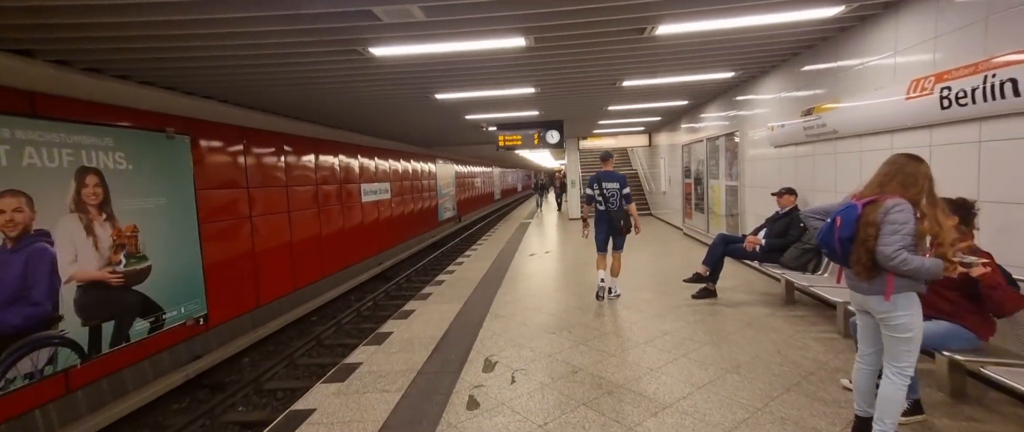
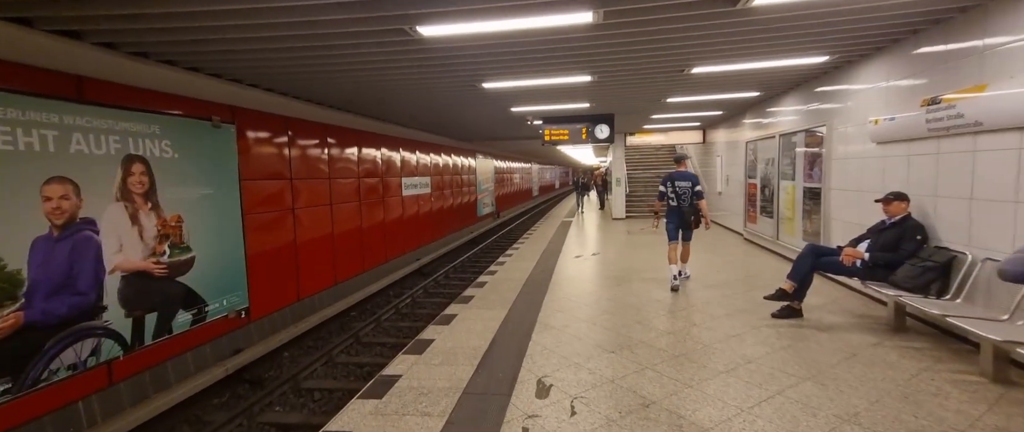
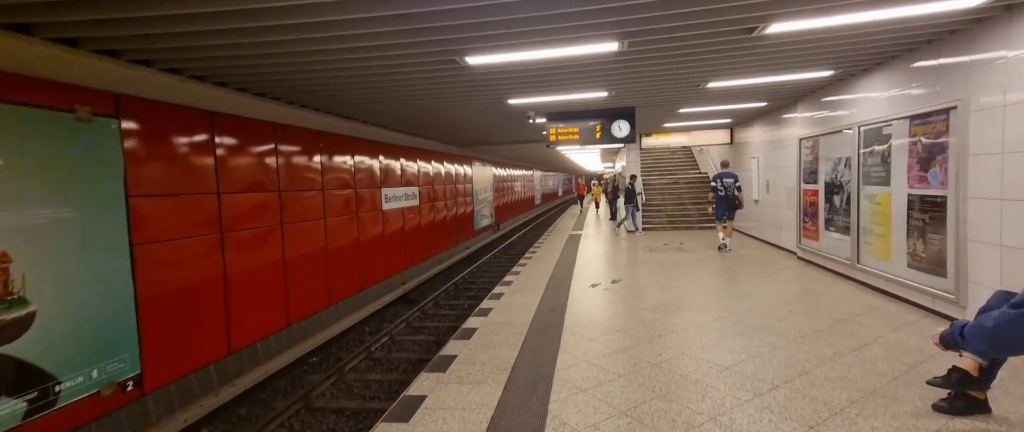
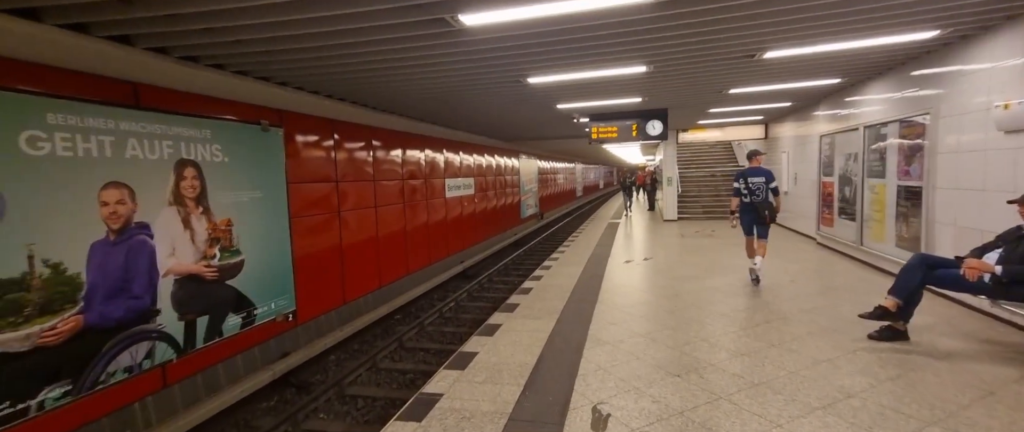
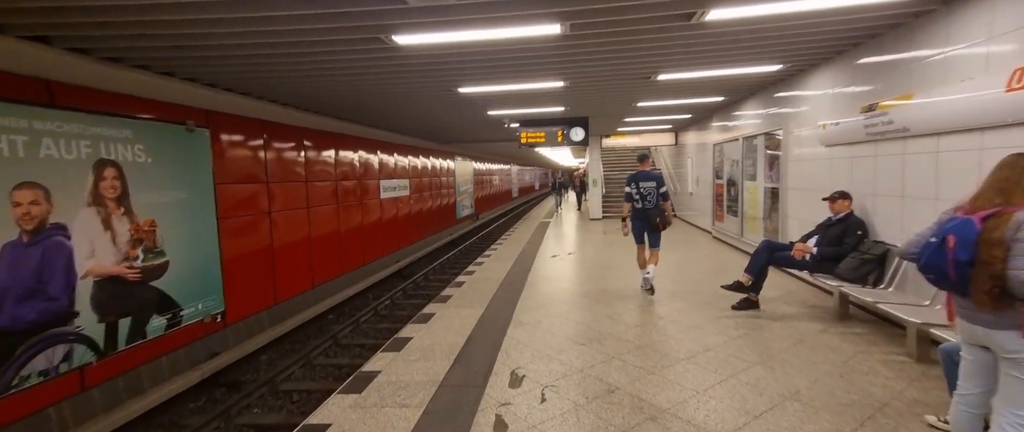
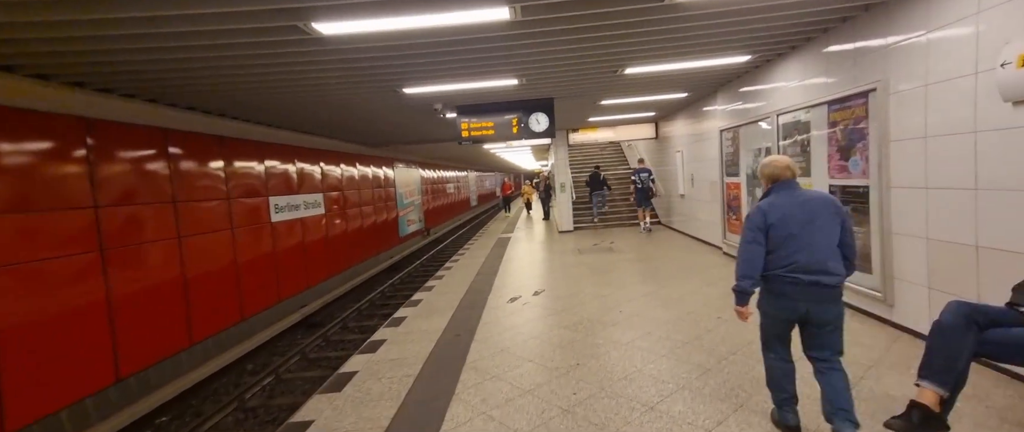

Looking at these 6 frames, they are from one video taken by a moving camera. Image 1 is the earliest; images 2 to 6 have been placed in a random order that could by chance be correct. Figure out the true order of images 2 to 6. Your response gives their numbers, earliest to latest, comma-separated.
5, 2, 4, 3, 6
